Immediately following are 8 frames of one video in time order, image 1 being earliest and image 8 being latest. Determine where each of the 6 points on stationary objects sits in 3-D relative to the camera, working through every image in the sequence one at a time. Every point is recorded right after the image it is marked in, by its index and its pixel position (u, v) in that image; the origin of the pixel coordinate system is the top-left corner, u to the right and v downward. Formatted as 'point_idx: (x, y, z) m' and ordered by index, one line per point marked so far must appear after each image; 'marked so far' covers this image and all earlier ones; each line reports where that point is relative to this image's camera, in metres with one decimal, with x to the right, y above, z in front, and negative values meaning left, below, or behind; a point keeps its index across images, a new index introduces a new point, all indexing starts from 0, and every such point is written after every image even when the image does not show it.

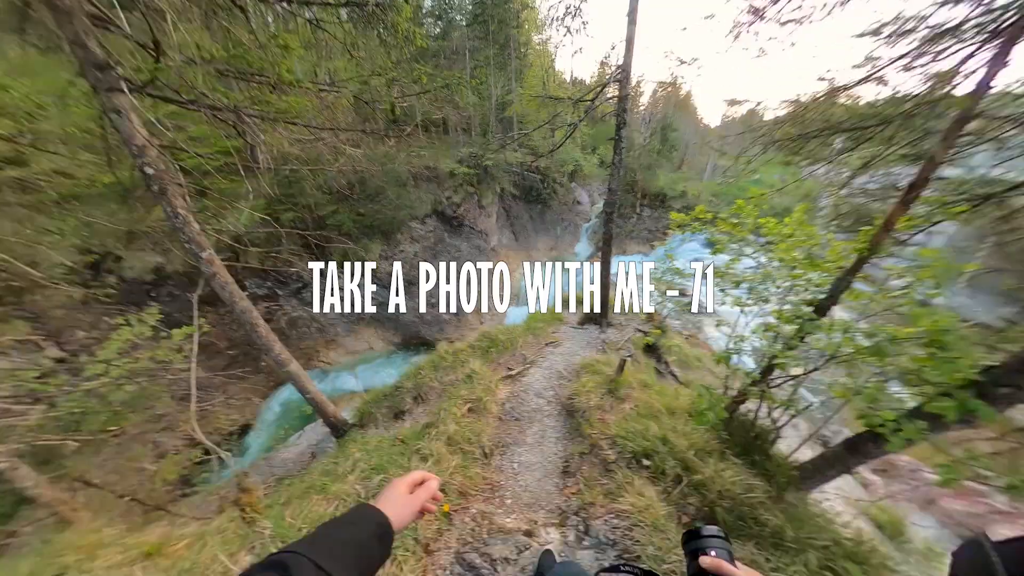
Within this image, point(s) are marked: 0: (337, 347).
0: (-5.2, -1.9, +9.5) m
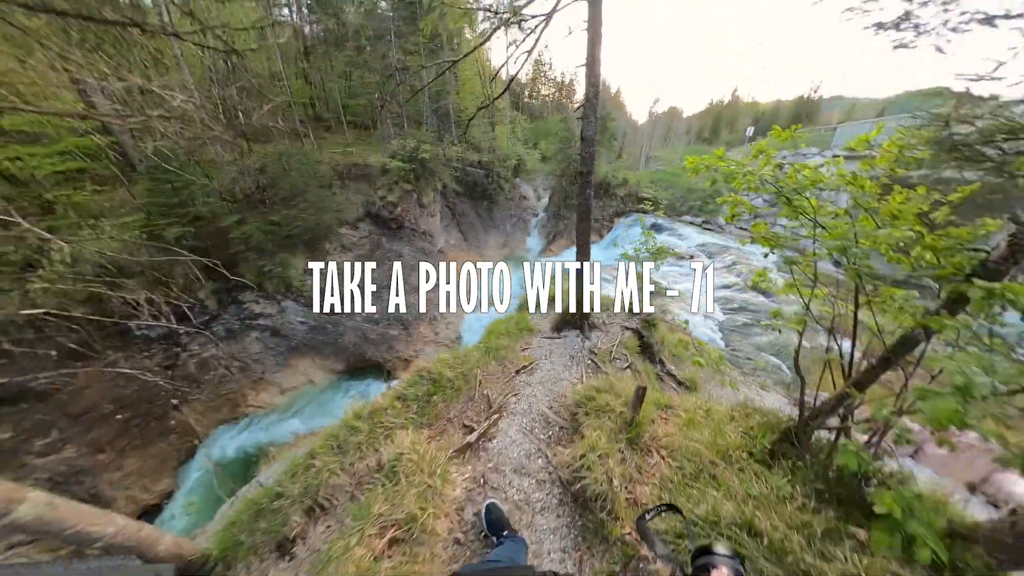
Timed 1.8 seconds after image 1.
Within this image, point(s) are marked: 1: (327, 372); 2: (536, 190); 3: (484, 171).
0: (-6.2, -2.5, +8.0) m
1: (-5.3, -2.4, +8.8) m
2: (+1.3, +5.4, +17.2) m
3: (-1.2, +5.1, +13.5) m
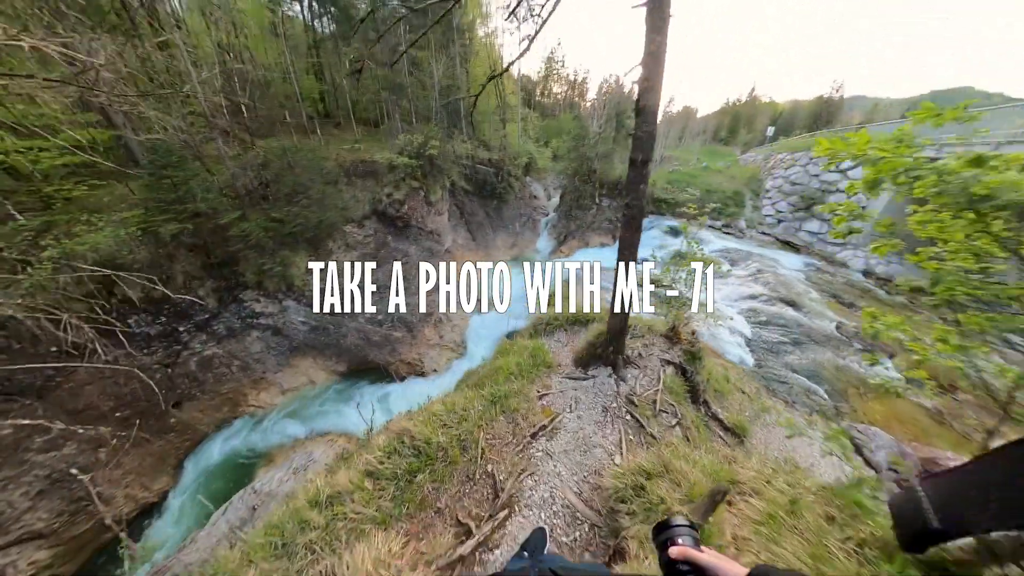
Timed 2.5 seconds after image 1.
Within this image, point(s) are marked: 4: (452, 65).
0: (-6.1, -2.4, +7.9) m
1: (-5.1, -2.3, +8.6) m
2: (+1.8, +5.3, +16.8) m
3: (-0.8, +5.1, +13.2) m
4: (-2.2, +8.1, +11.4) m
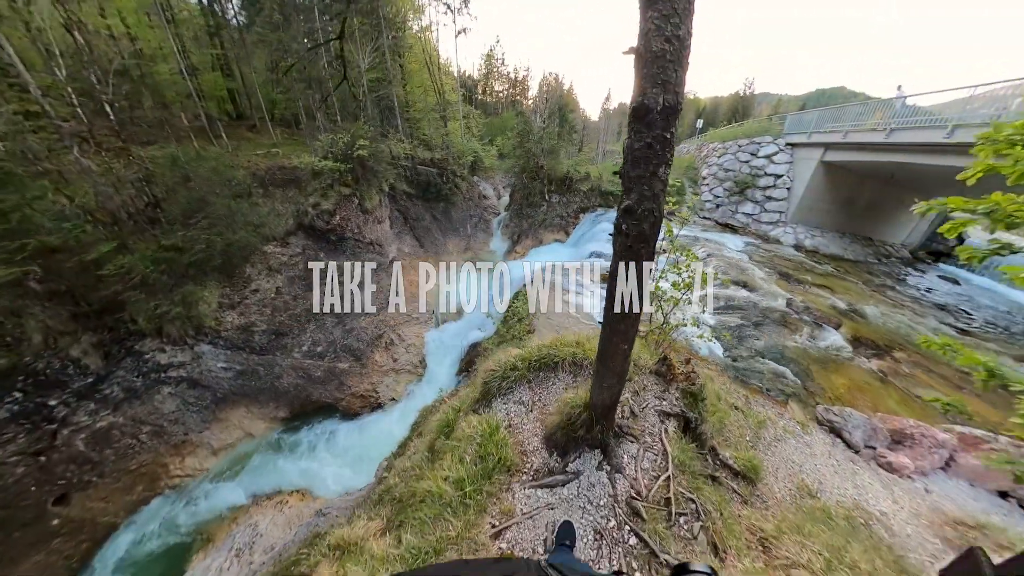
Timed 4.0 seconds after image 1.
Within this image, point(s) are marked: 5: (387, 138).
0: (-6.5, -3.3, +6.4) m
1: (-5.7, -3.1, +7.3) m
2: (-1.1, +5.2, +16.3) m
3: (-3.0, +4.7, +12.4) m
4: (-4.5, +7.6, +10.3) m
5: (-4.3, +5.1, +10.7) m
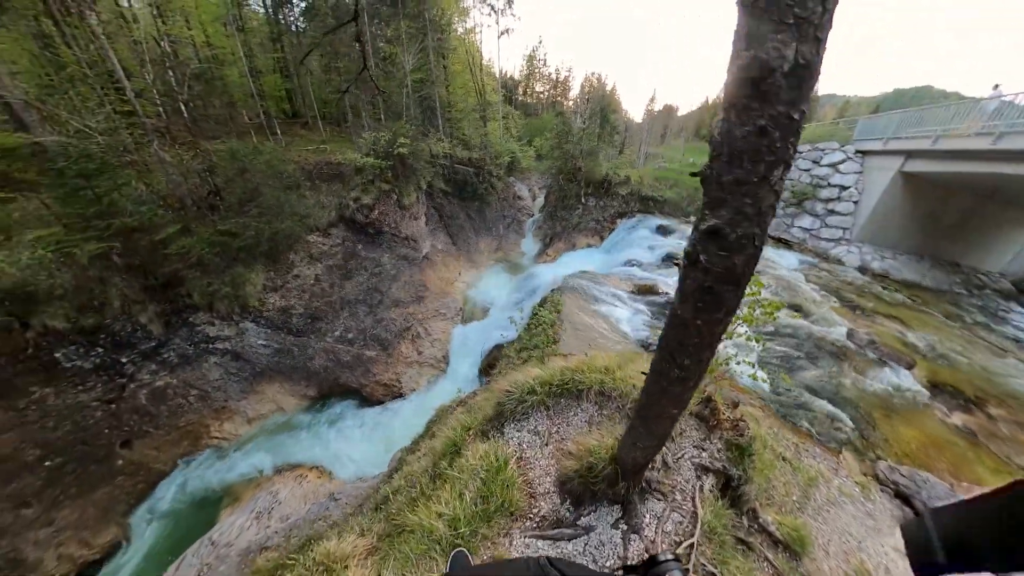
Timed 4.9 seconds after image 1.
0: (-6.3, -2.9, +7.0) m
1: (-5.4, -2.8, +7.9) m
2: (+0.9, +5.1, +16.3) m
3: (-1.5, +4.8, +12.6) m
4: (-3.0, +7.8, +10.7) m
5: (-3.0, +5.3, +11.0) m
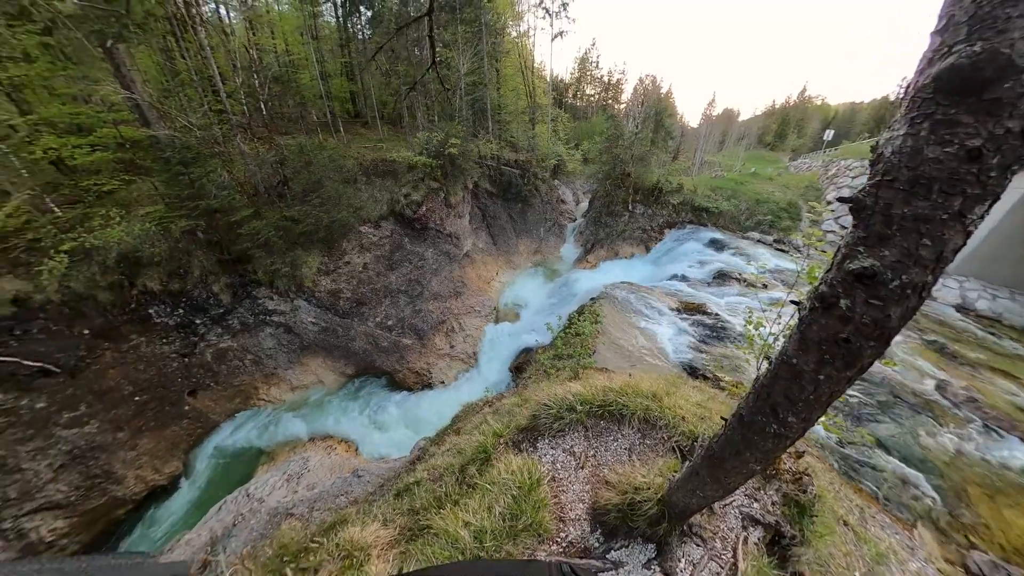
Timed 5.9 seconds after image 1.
0: (-5.8, -2.4, +7.8) m
1: (-4.8, -2.3, +8.5) m
2: (+3.3, +4.8, +16.0) m
3: (+0.4, +4.8, +12.7) m
4: (-1.1, +7.9, +11.0) m
5: (-1.3, +5.4, +11.3) m
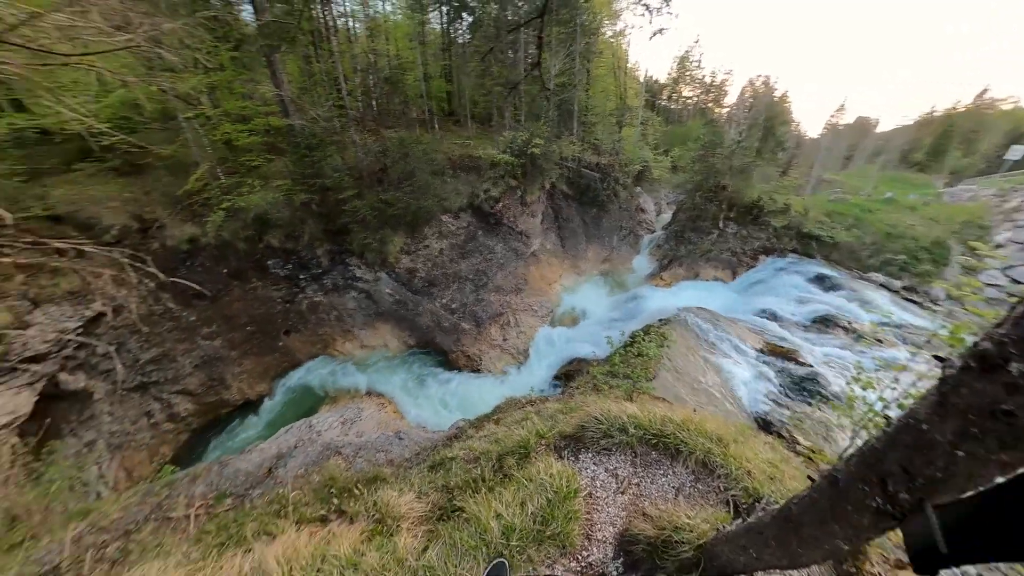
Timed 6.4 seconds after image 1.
0: (-4.7, -1.5, +9.1) m
1: (-3.5, -1.7, +9.6) m
2: (+7.2, +4.0, +14.7) m
3: (+3.6, +4.4, +12.2) m
4: (+2.3, +7.8, +10.9) m
5: (+1.8, +5.4, +11.3) m
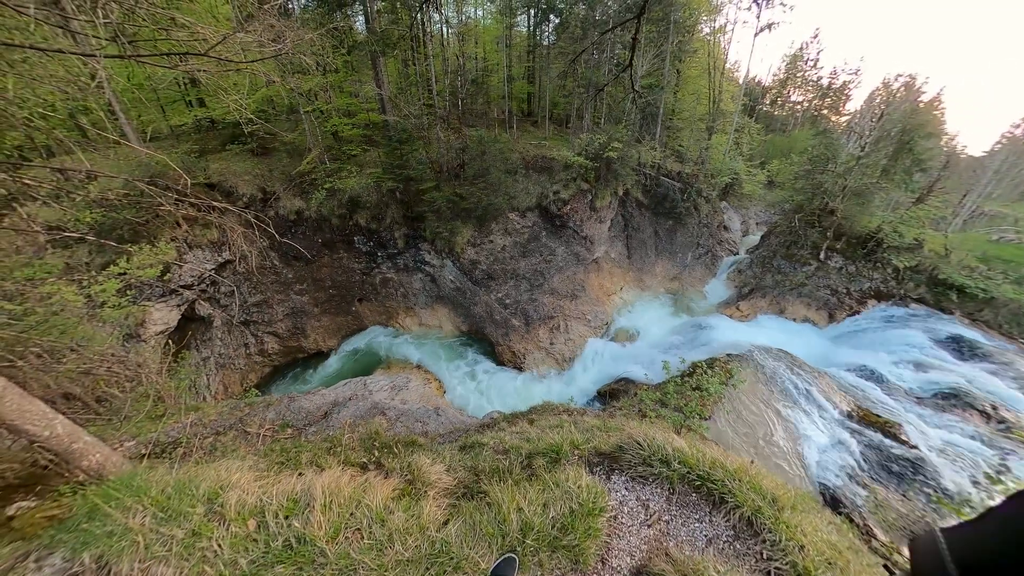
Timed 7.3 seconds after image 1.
0: (-3.2, -0.9, +10.1) m
1: (-2.0, -1.2, +10.2) m
2: (+10.2, +2.7, +12.9) m
3: (+6.3, +3.7, +11.2) m
4: (+5.3, +7.3, +10.2) m
5: (+4.5, +4.9, +10.7) m
